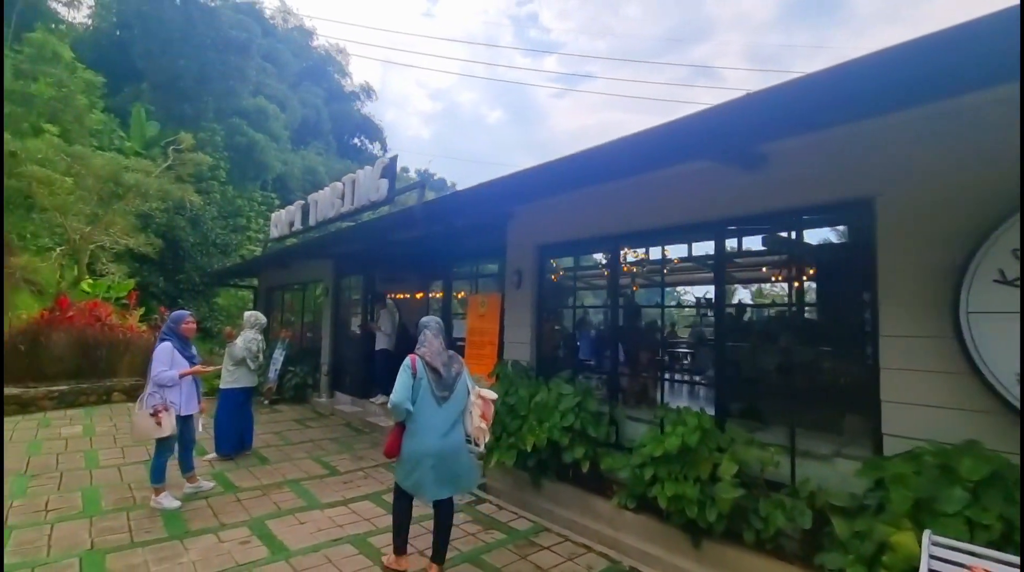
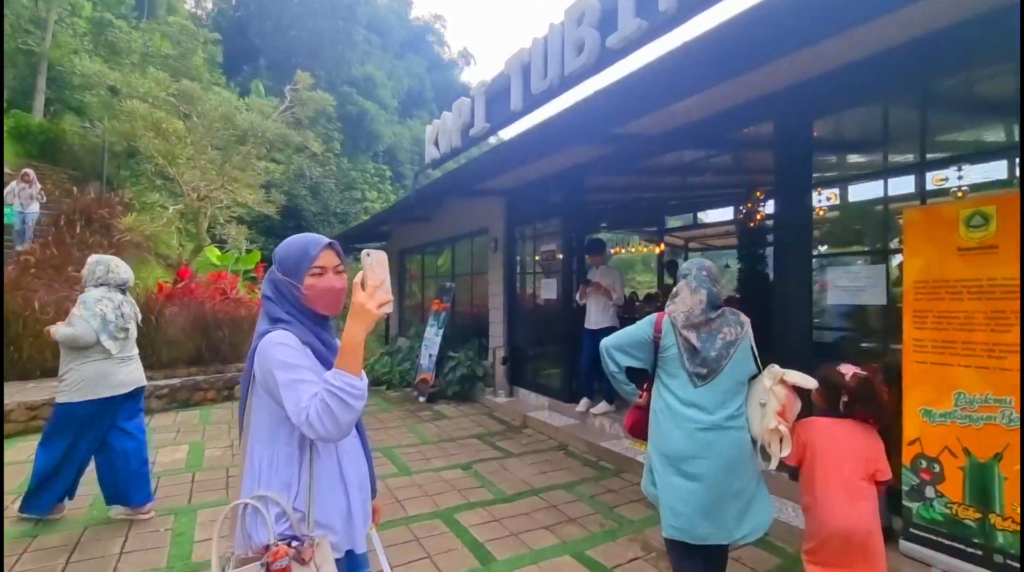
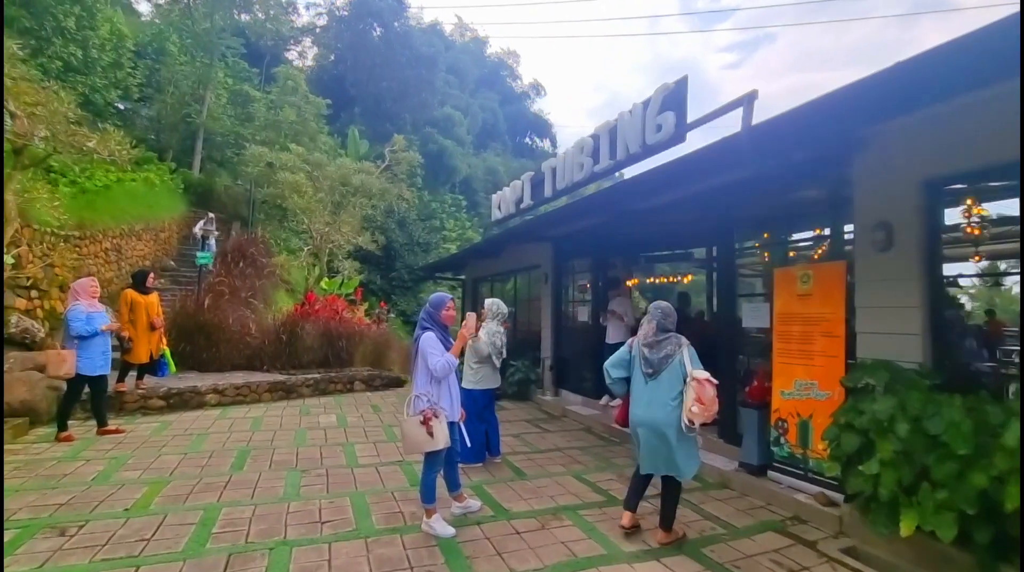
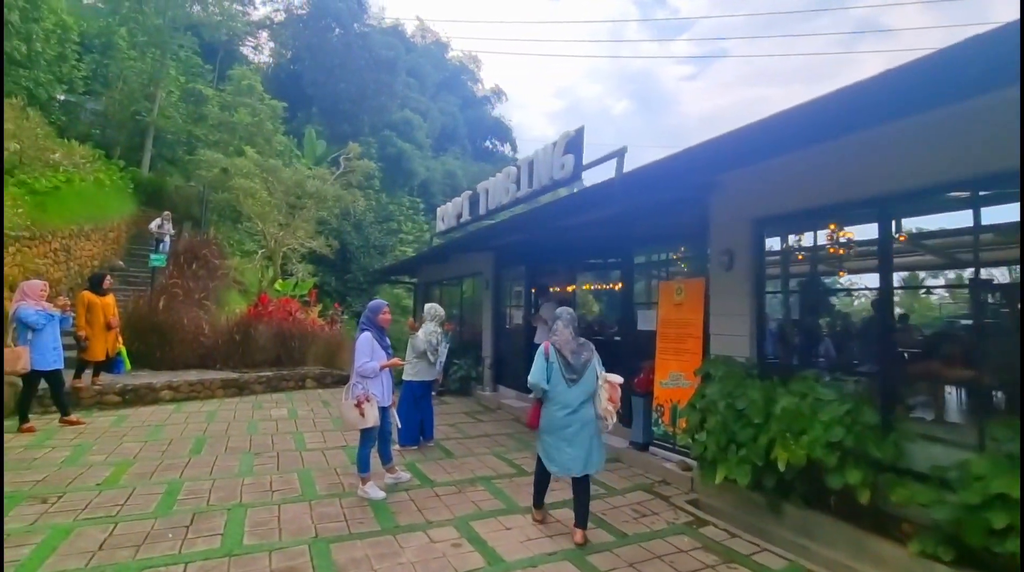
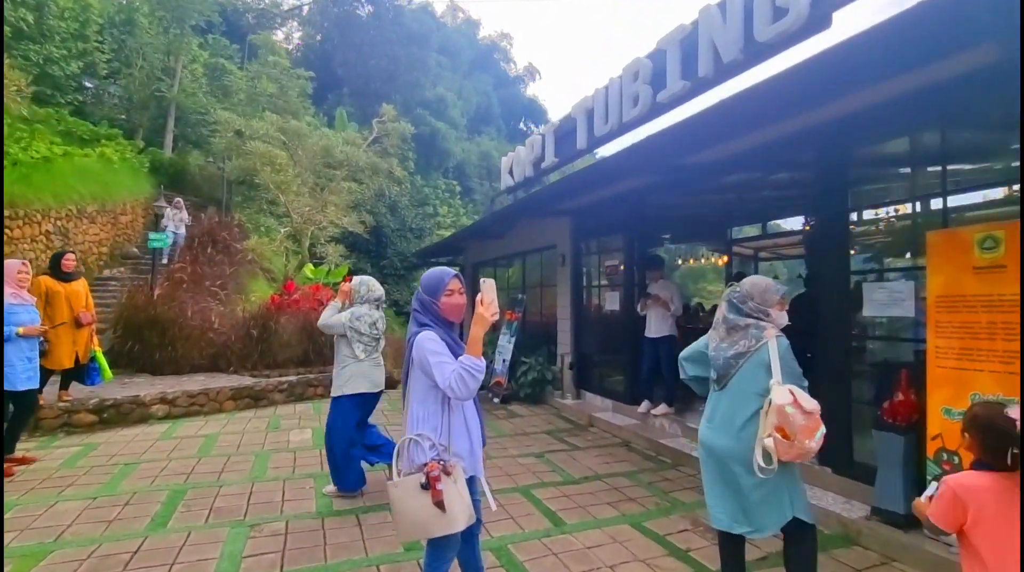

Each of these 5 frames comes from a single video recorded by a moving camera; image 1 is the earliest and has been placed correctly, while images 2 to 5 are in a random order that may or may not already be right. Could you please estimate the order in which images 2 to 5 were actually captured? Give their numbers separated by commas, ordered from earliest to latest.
4, 3, 5, 2
